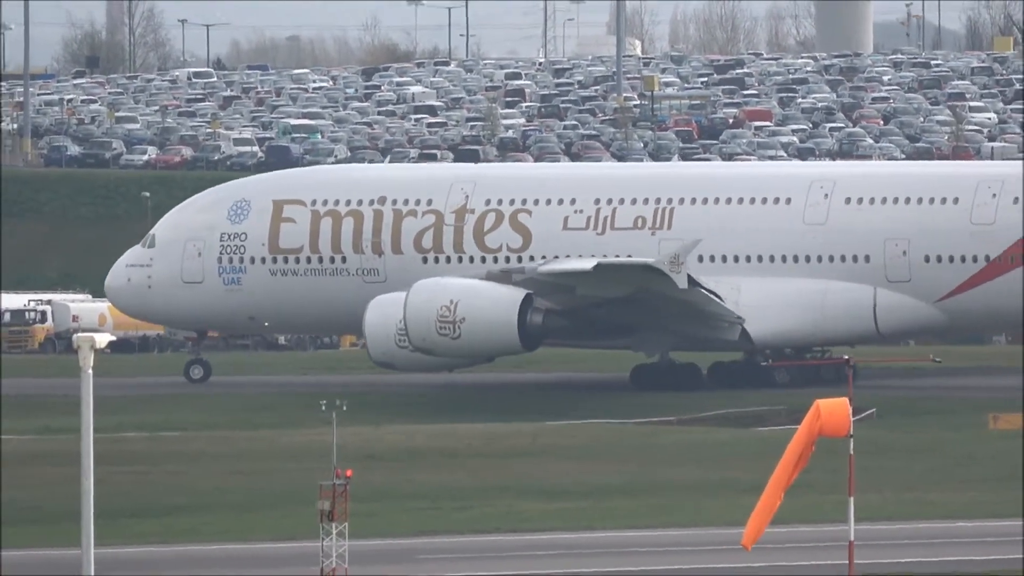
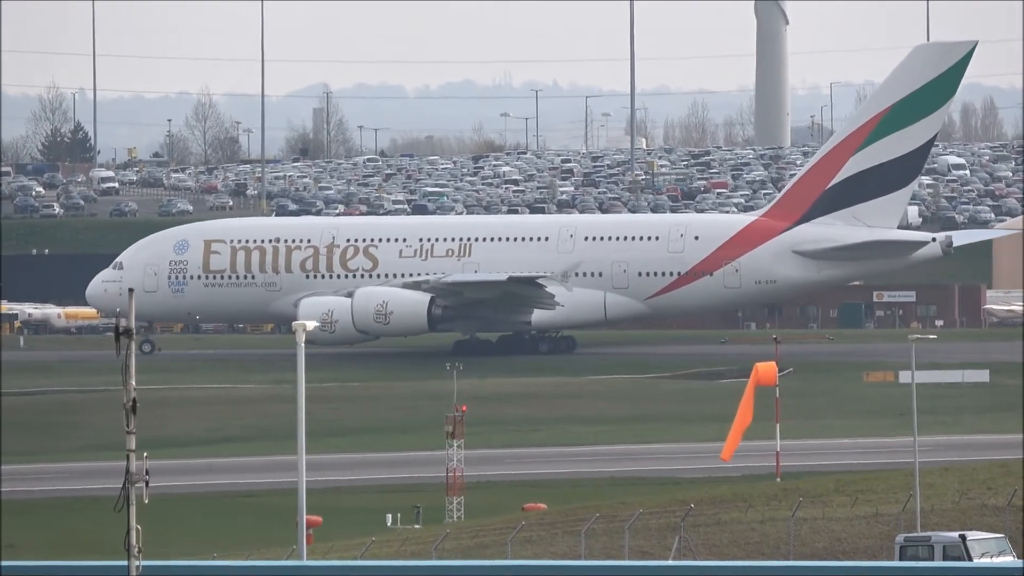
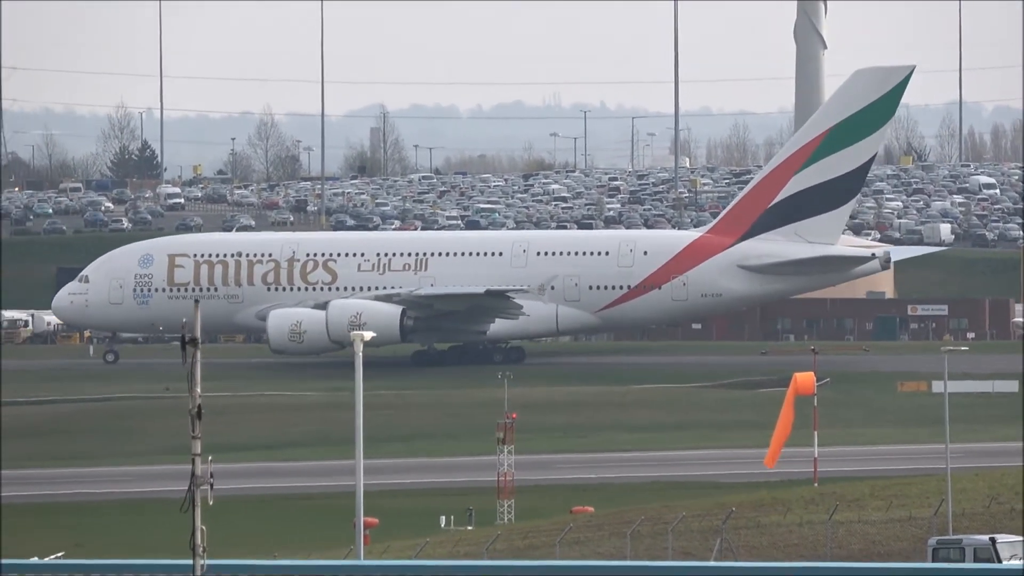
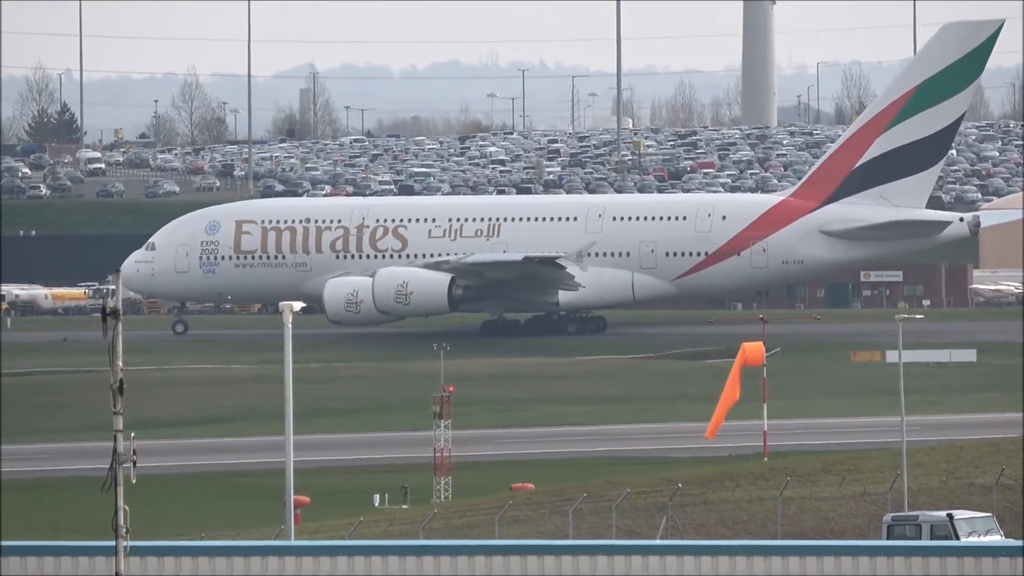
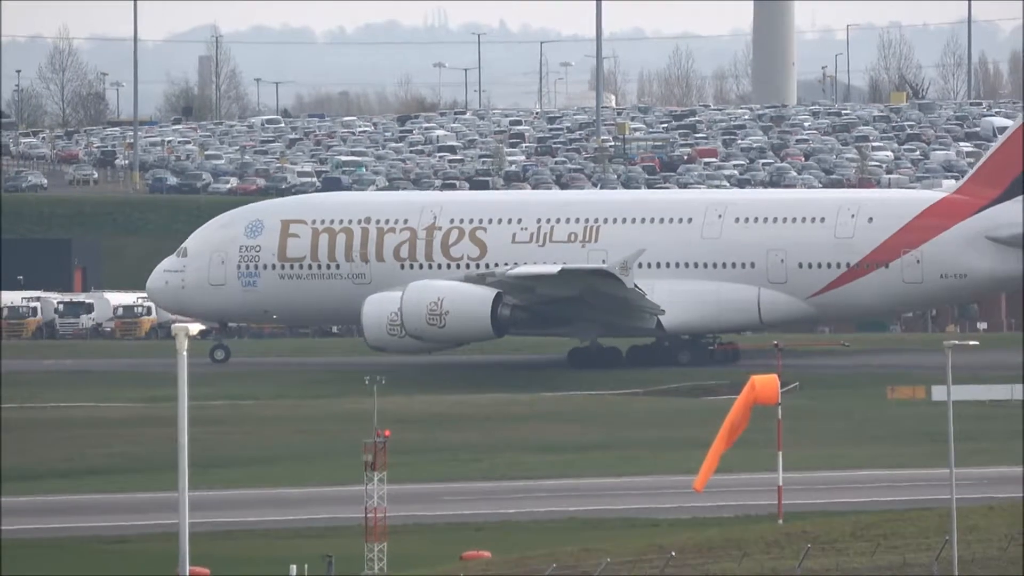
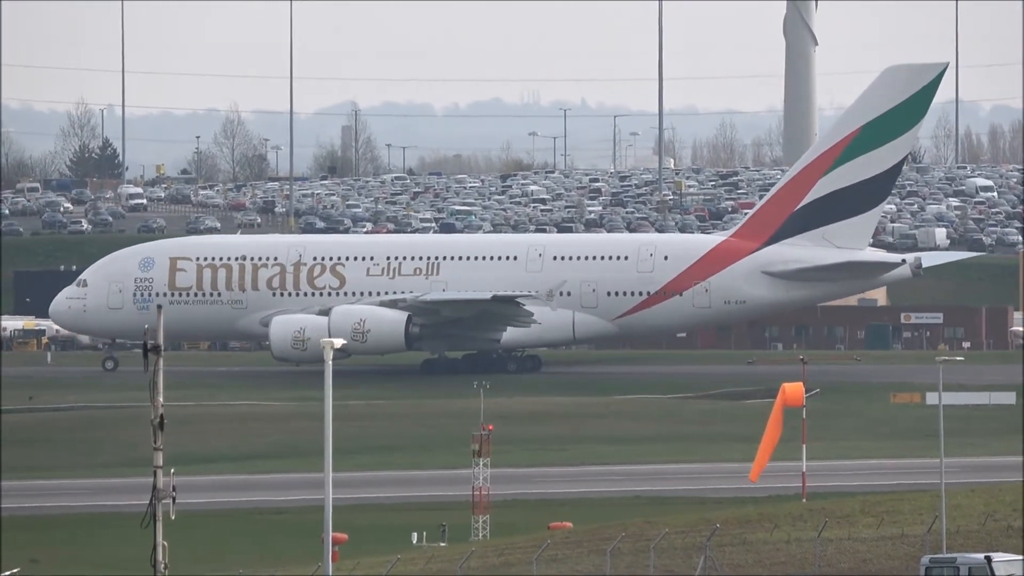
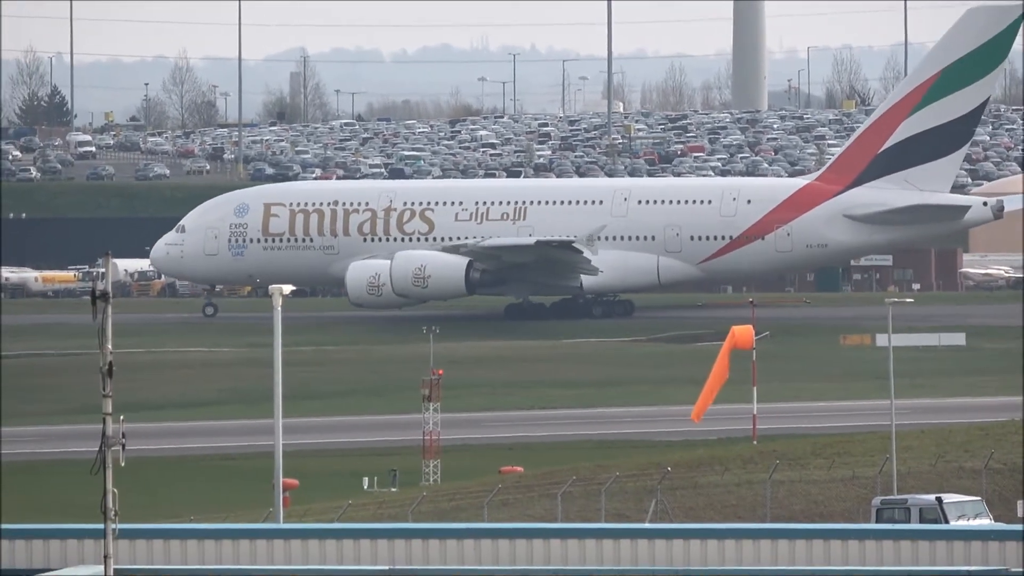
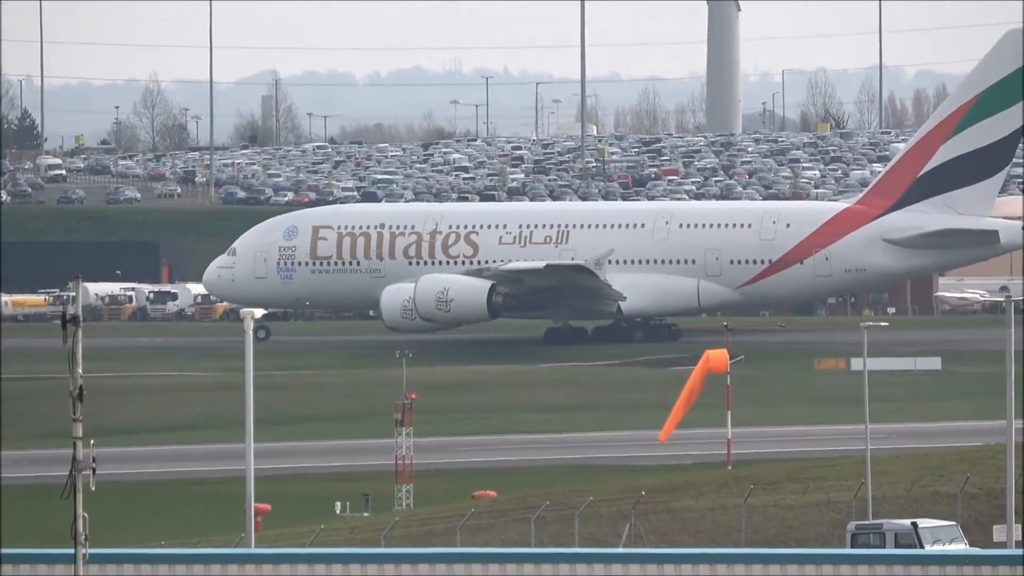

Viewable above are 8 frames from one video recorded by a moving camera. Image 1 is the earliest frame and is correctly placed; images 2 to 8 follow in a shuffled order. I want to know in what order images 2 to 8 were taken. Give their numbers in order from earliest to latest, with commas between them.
5, 8, 7, 4, 2, 6, 3
